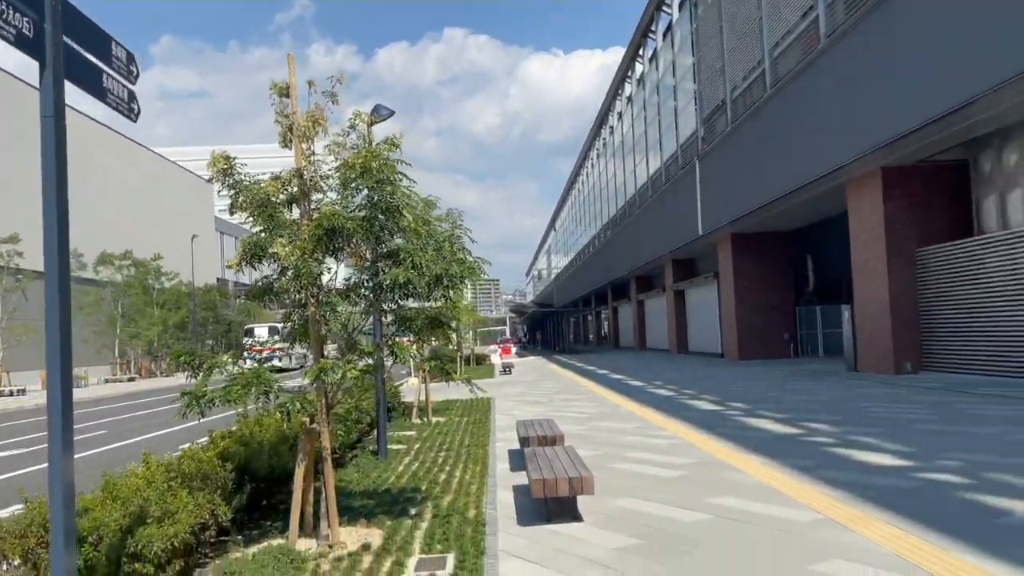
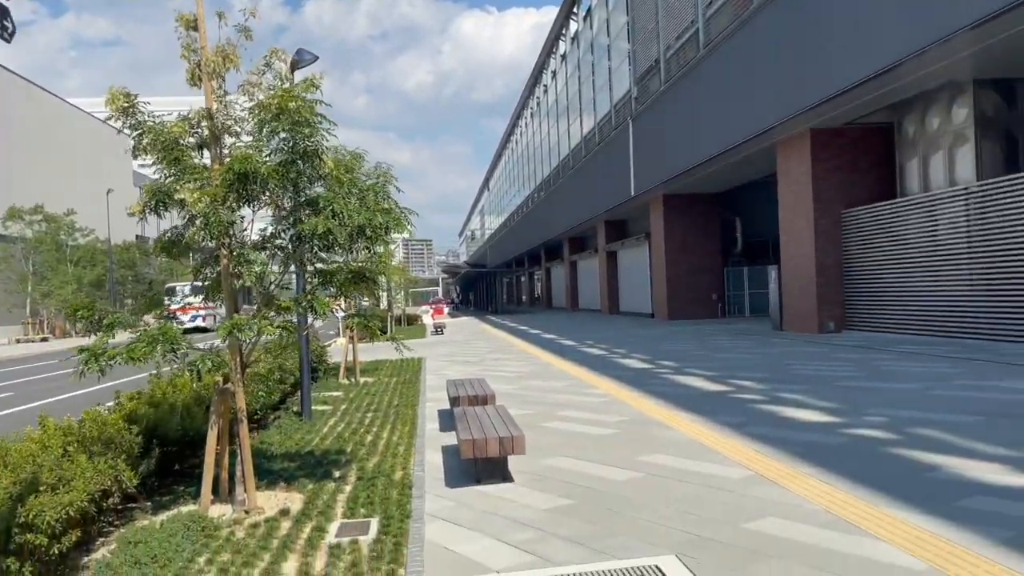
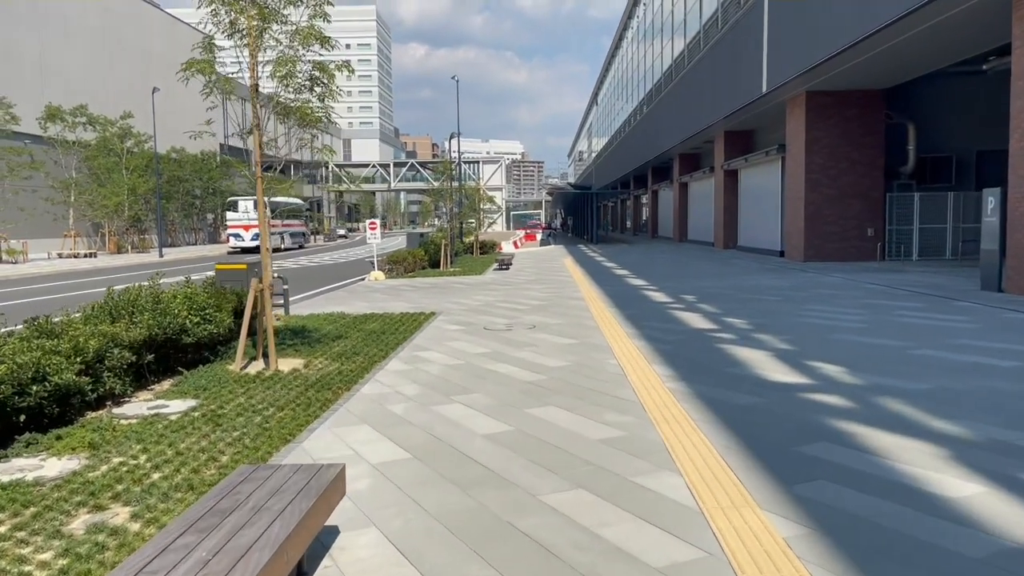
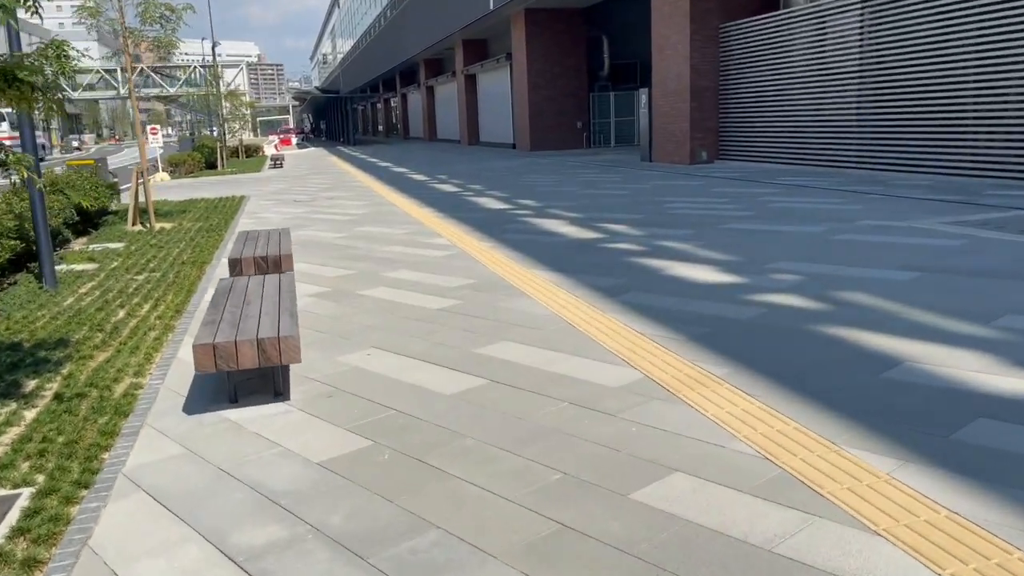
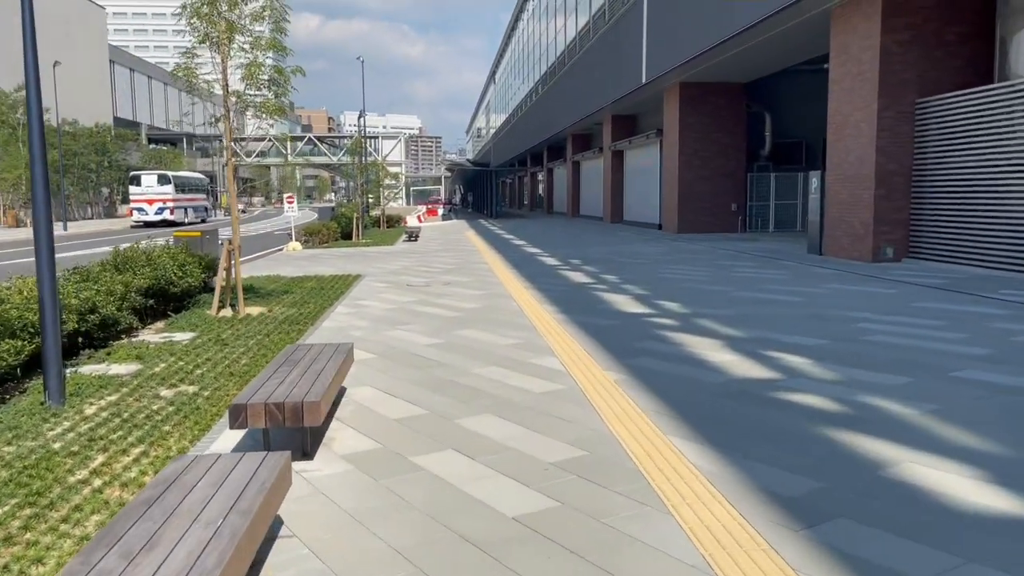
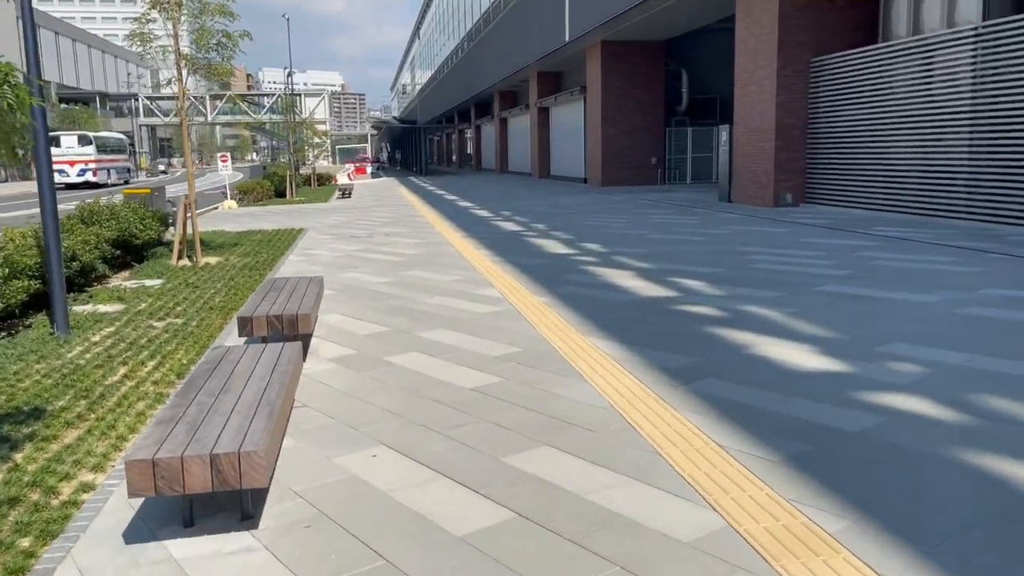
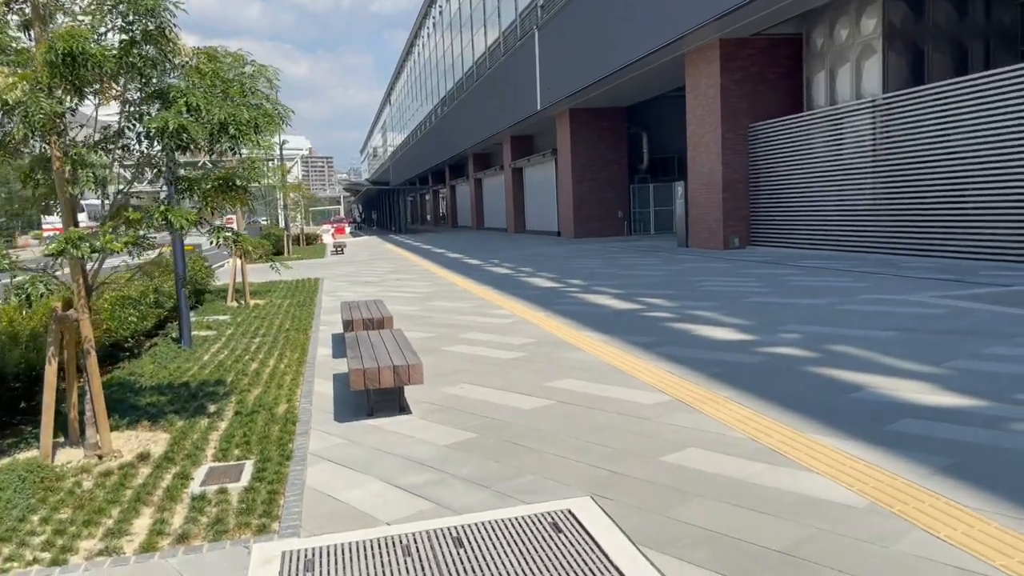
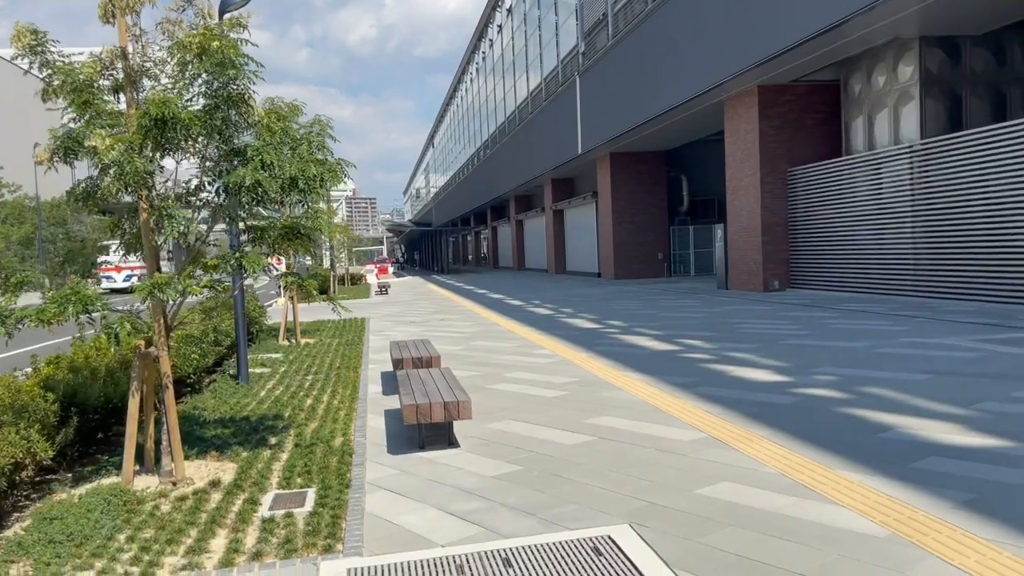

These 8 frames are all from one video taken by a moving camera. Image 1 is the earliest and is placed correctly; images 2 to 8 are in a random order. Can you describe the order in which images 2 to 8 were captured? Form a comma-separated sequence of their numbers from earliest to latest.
2, 8, 7, 4, 6, 5, 3
